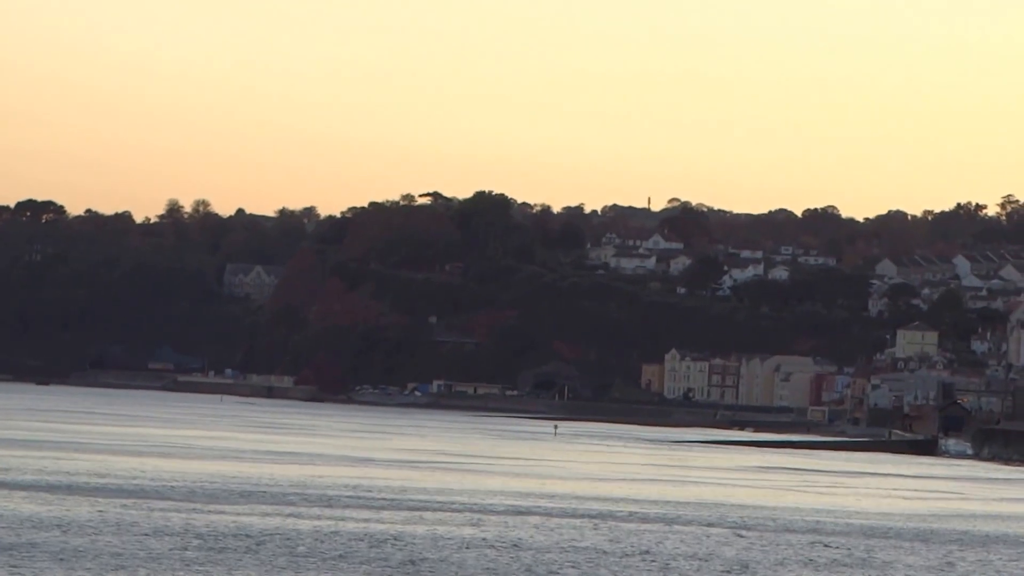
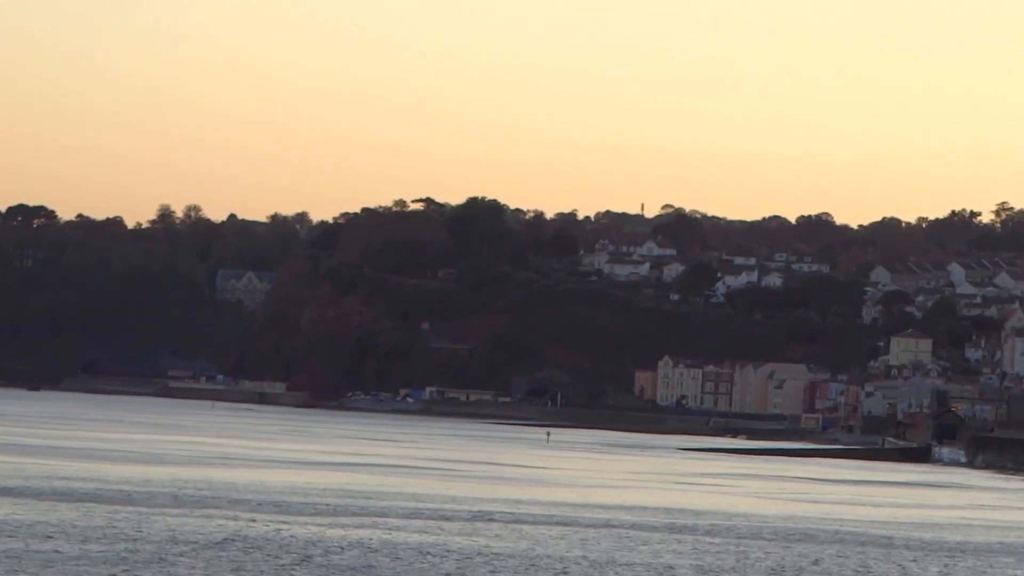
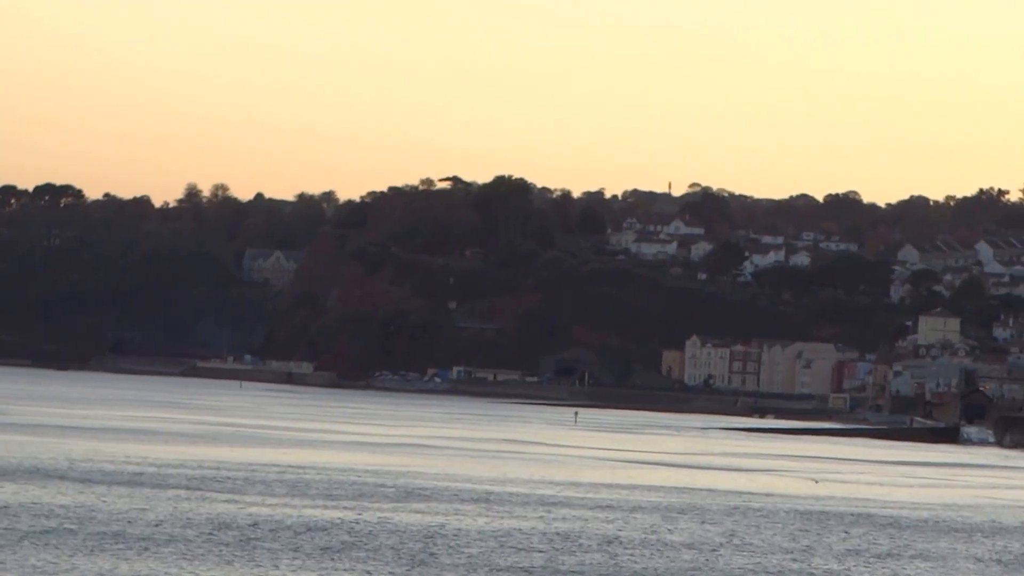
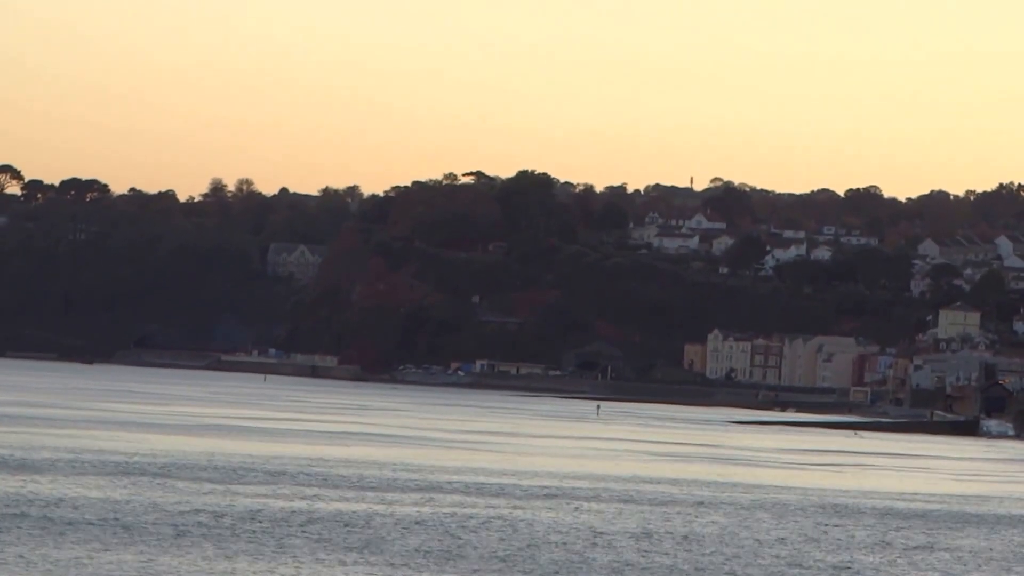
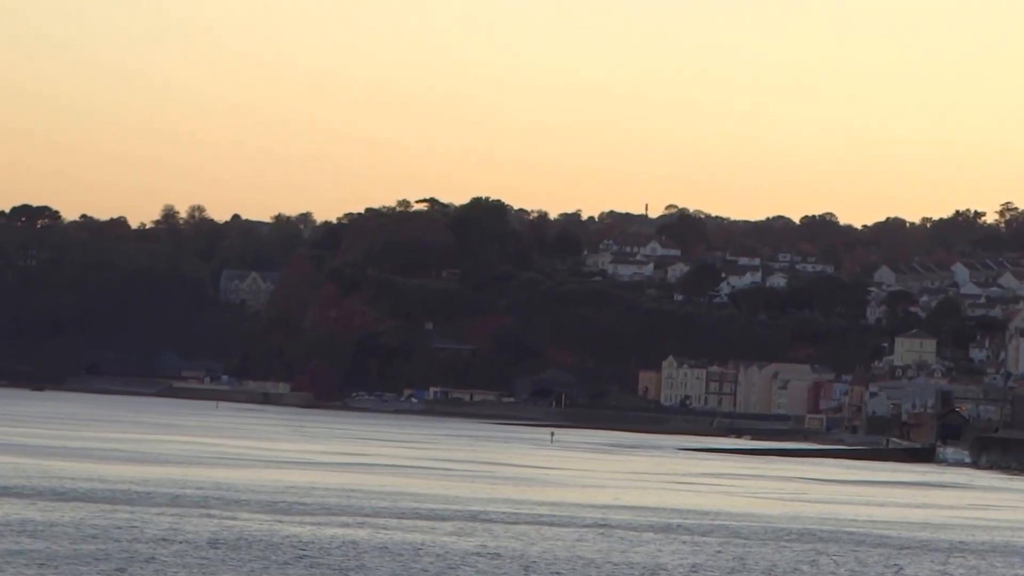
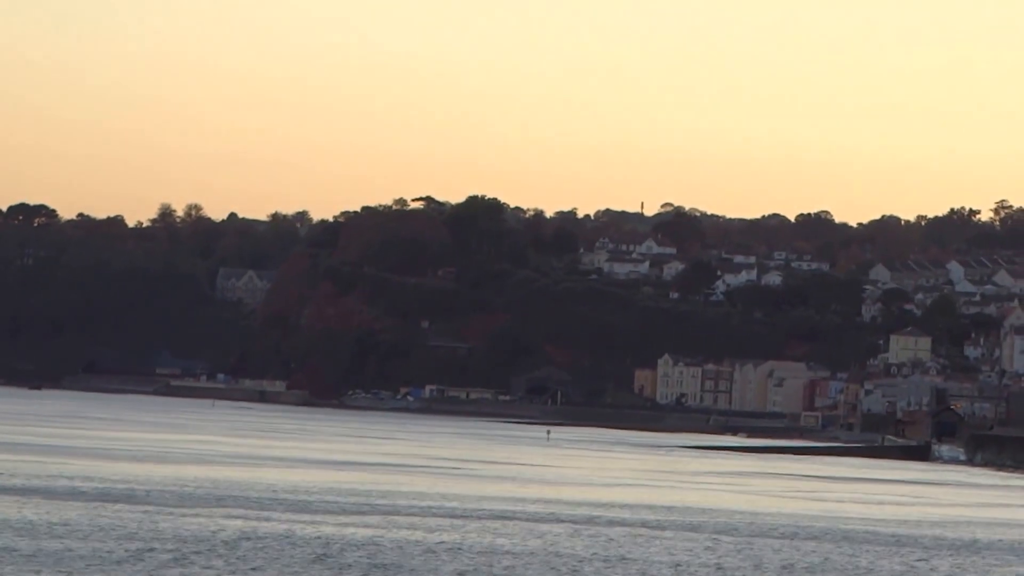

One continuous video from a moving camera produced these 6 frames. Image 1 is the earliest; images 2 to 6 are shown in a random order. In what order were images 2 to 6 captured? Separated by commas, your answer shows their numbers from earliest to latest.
6, 2, 5, 4, 3
